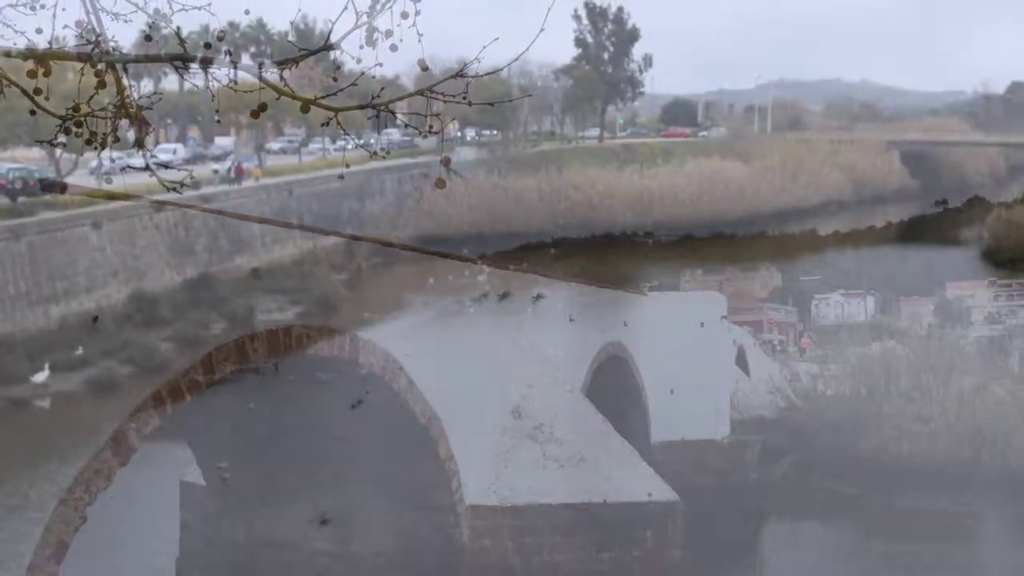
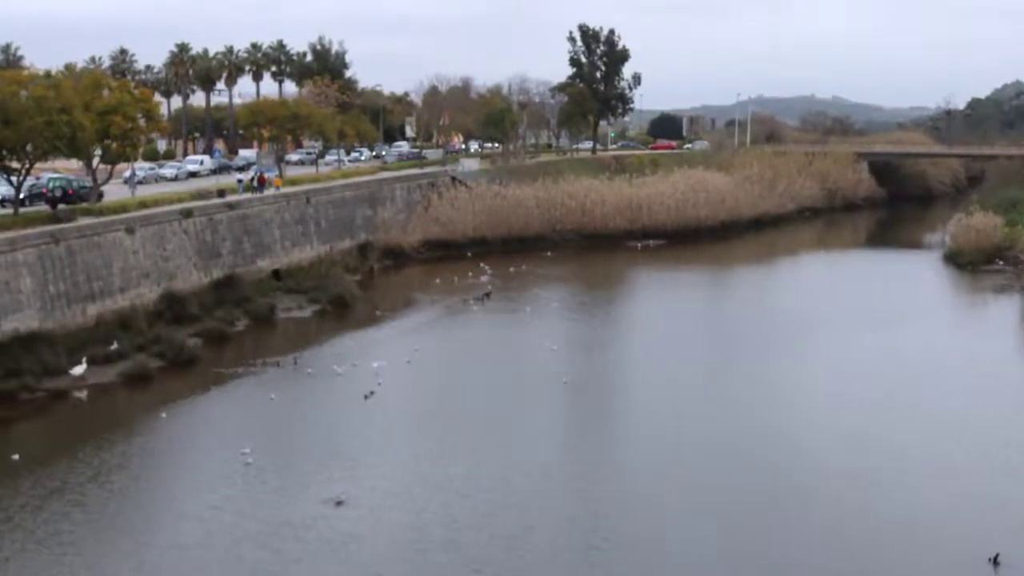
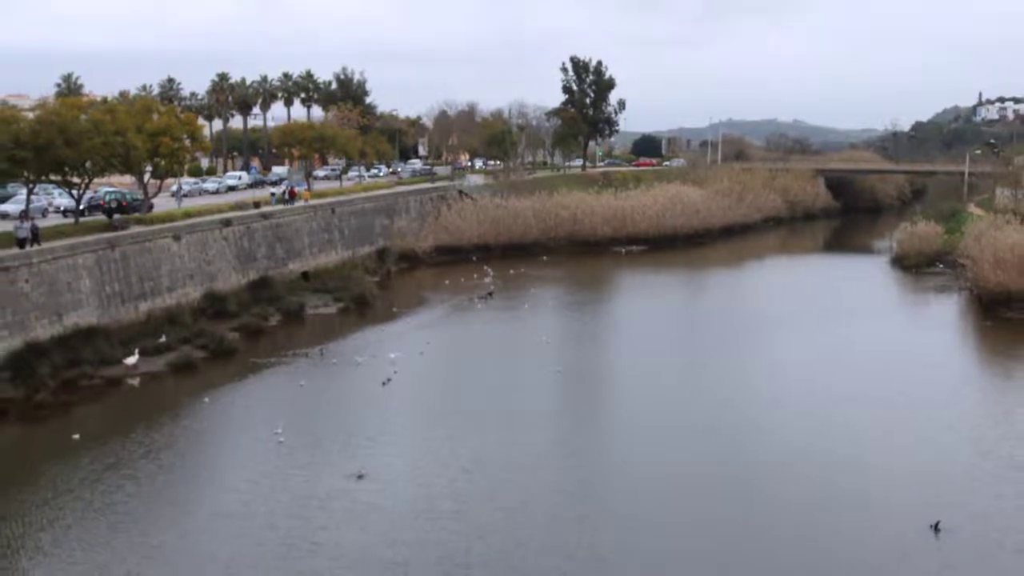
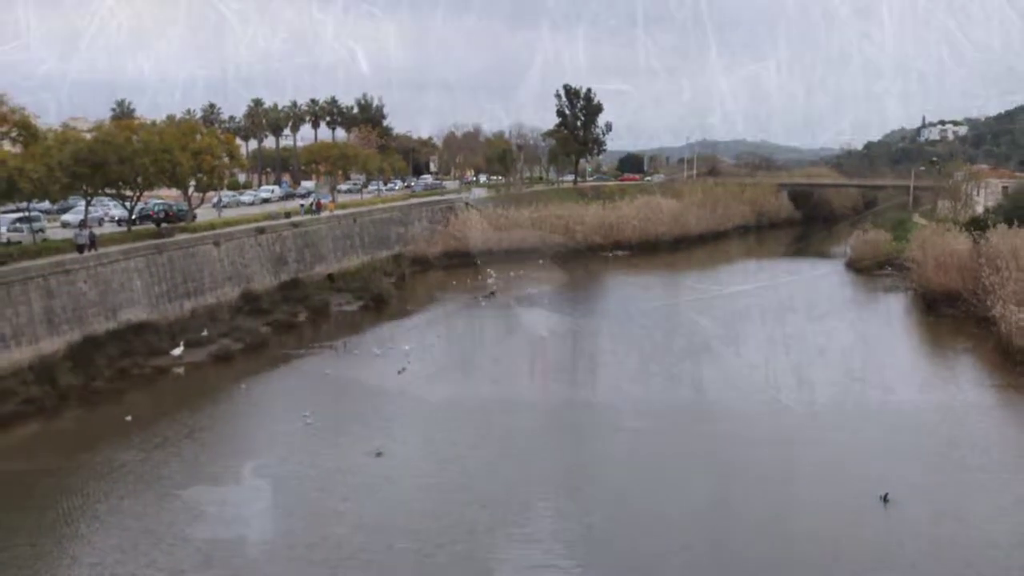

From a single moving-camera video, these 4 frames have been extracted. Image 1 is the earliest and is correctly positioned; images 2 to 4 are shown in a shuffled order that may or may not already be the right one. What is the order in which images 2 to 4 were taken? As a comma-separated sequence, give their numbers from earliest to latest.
2, 3, 4
